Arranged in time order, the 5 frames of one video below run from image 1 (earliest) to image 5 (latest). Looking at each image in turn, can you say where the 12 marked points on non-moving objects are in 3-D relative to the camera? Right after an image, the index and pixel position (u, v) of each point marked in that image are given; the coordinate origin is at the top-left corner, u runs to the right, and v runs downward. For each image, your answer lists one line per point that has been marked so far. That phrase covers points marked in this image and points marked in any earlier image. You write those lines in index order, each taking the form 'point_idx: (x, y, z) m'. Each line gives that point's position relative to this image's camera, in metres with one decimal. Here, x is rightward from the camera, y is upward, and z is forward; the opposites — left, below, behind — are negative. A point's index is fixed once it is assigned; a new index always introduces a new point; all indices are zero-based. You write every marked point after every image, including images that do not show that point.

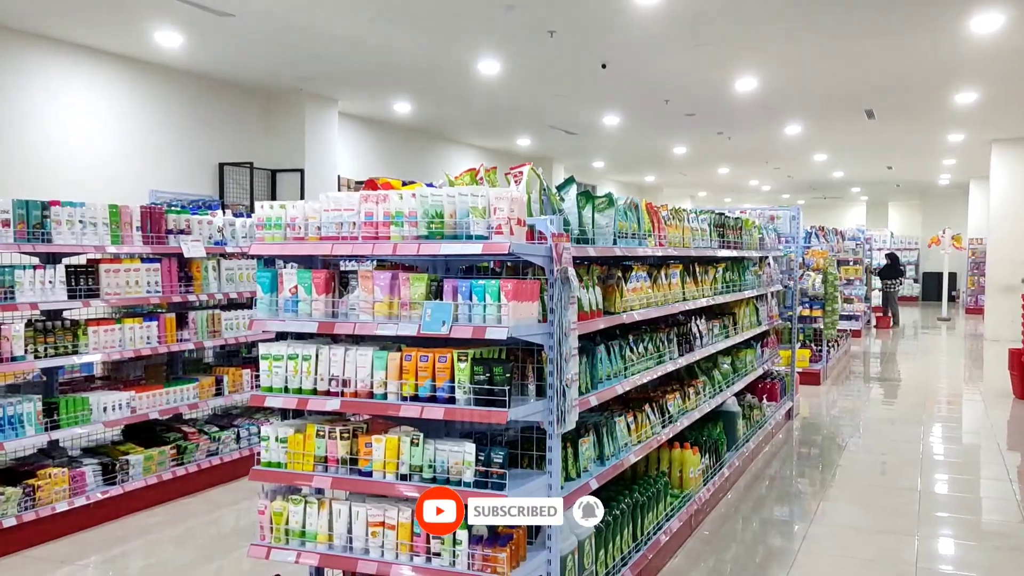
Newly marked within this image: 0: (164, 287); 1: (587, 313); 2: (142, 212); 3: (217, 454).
0: (-2.2, 0.0, +5.4) m
1: (+0.3, -0.1, +3.6) m
2: (-2.3, +0.5, +5.3) m
3: (-1.9, -1.1, +5.7) m
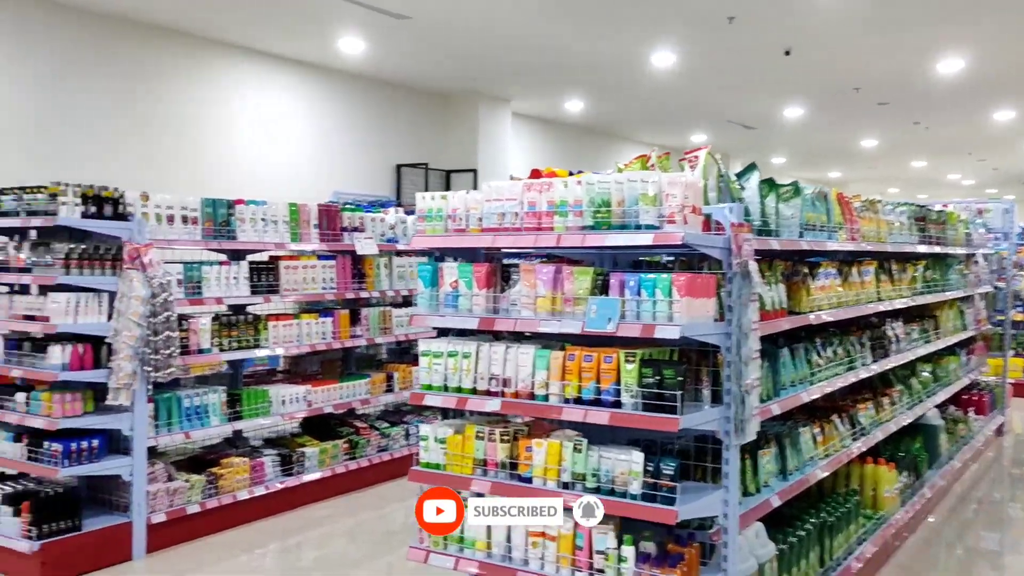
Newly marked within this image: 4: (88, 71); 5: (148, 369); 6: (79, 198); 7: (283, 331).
0: (-1.1, 0.0, +5.5) m
1: (+1.0, -0.1, +3.2) m
2: (-1.2, +0.5, +5.4) m
3: (-0.8, -1.1, +5.7) m
4: (-3.2, +1.6, +6.5) m
5: (-1.8, -0.4, +4.2) m
6: (-2.0, +0.4, +4.1) m
7: (-1.4, -0.3, +5.1) m
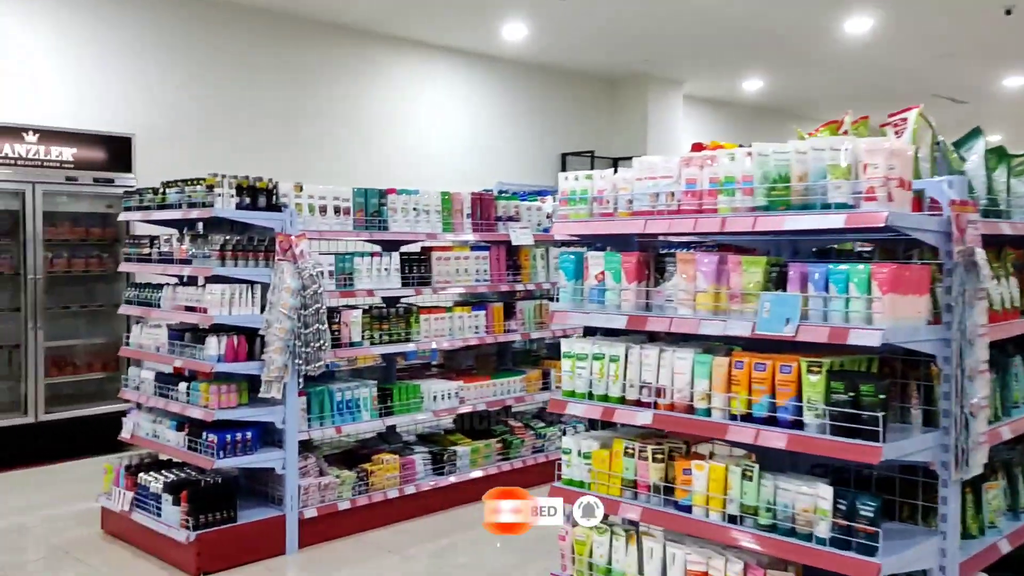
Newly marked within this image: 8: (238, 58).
0: (-0.1, +0.1, +5.2) m
1: (+1.5, -0.1, +2.6) m
2: (-0.2, +0.5, +5.2) m
3: (+0.2, -1.0, +5.4) m
4: (-1.9, +1.7, +6.6) m
5: (-1.0, -0.4, +4.1) m
6: (-1.3, +0.5, +4.1) m
7: (-0.4, -0.2, +4.9) m
8: (-2.1, +1.7, +6.5) m
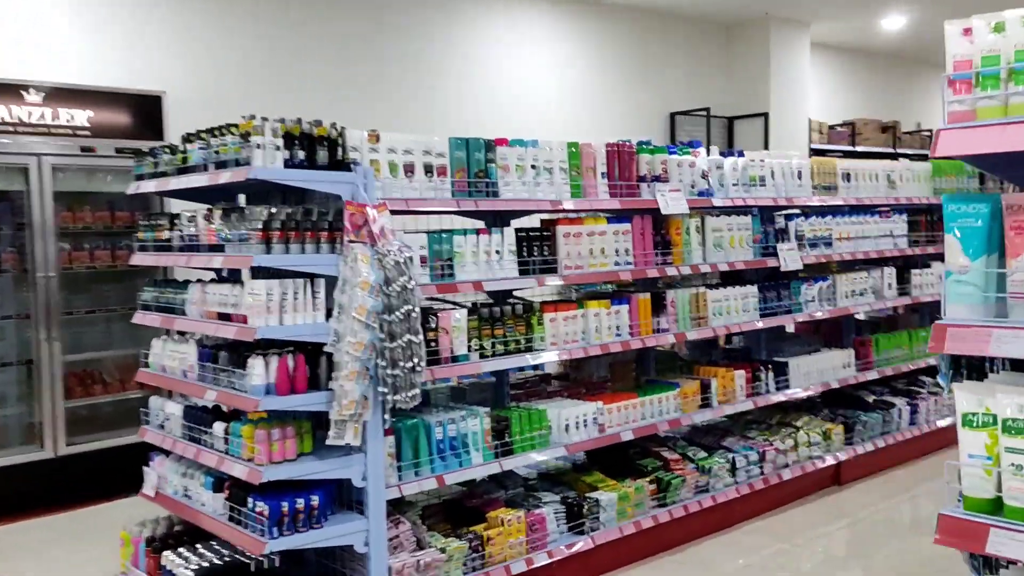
0: (+0.6, +0.1, +3.9) m
1: (+1.9, 0.0, +1.1) m
2: (+0.4, +0.6, +3.8) m
3: (+0.9, -0.9, +4.0) m
4: (-1.2, +1.7, +5.3) m
5: (-0.4, -0.3, +2.8) m
6: (-0.7, +0.5, +2.8) m
7: (+0.2, -0.2, +3.6) m
8: (-1.4, +1.8, +5.2) m
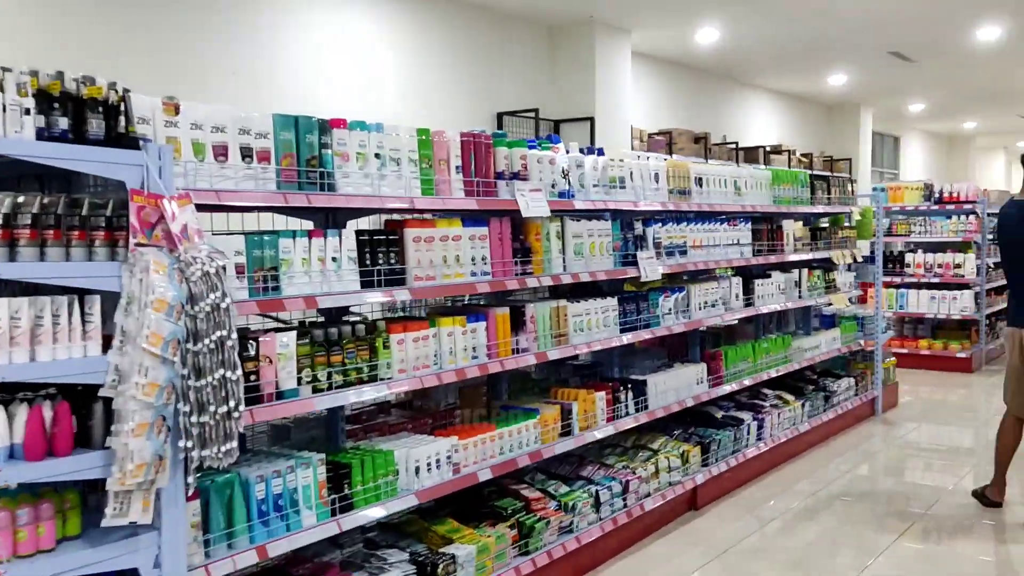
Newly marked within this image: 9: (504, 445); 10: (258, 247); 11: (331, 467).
0: (-0.1, +0.1, +3.3) m
1: (+1.9, -0.1, +0.9) m
2: (-0.2, +0.6, +3.2) m
3: (+0.2, -1.0, +3.6) m
4: (-2.1, +1.7, +4.4) m
5: (-0.8, -0.4, +2.1) m
6: (-1.1, +0.4, +2.0) m
7: (-0.3, -0.2, +3.0) m
8: (-2.2, +1.7, +4.2) m
9: (0.0, -0.6, +3.4) m
10: (-0.7, +0.1, +2.5) m
11: (-0.6, -0.6, +2.8) m
